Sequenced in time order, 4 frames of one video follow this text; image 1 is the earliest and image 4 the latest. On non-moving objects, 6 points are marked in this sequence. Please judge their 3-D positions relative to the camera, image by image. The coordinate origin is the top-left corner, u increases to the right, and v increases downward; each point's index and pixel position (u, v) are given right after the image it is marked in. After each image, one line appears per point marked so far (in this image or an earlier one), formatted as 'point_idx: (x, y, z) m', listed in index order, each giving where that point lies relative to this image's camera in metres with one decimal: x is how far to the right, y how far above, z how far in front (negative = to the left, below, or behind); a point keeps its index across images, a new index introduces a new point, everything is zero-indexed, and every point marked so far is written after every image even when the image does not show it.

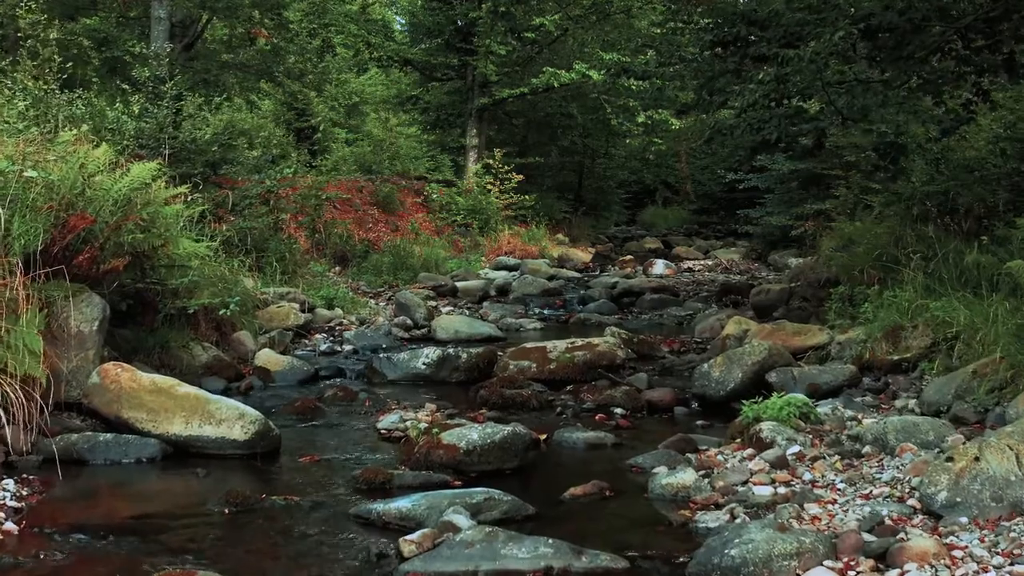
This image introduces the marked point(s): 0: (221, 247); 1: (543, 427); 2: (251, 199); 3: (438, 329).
0: (-3.5, +0.5, +9.7) m
1: (+0.2, -1.0, +5.9) m
2: (-3.6, +1.2, +11.2) m
3: (-0.9, -0.5, +9.7) m
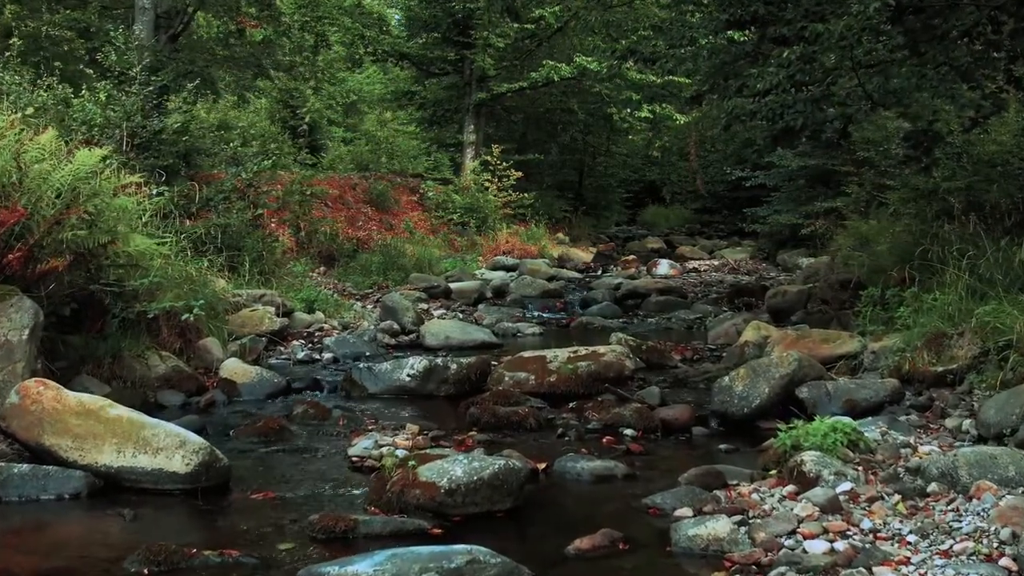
0: (-3.6, +0.5, +8.8) m
1: (+0.2, -1.0, +5.1) m
2: (-3.7, +1.2, +10.4) m
3: (-0.9, -0.5, +8.9) m
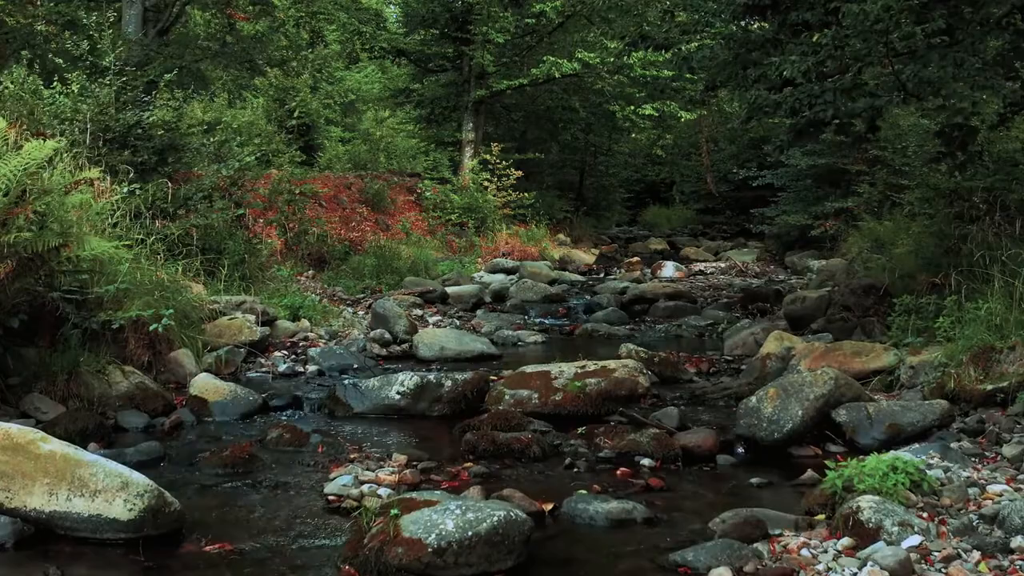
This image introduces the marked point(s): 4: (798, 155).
0: (-3.6, +0.4, +8.2) m
1: (+0.2, -1.1, +4.4) m
2: (-3.7, +1.1, +9.7) m
3: (-0.9, -0.6, +8.2) m
4: (+6.0, +2.8, +16.9) m
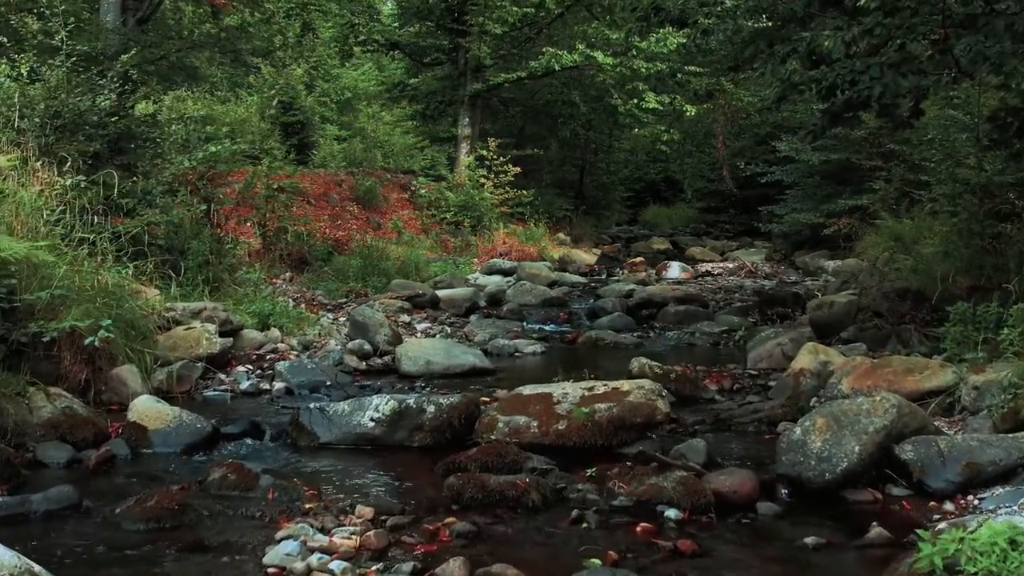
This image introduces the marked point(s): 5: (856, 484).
0: (-3.6, +0.4, +7.2) m
1: (+0.2, -1.2, +3.5) m
2: (-3.7, +1.1, +8.7) m
3: (-1.0, -0.6, +7.3) m
4: (+6.0, +2.8, +15.9) m
5: (+1.9, -1.1, +4.4) m
